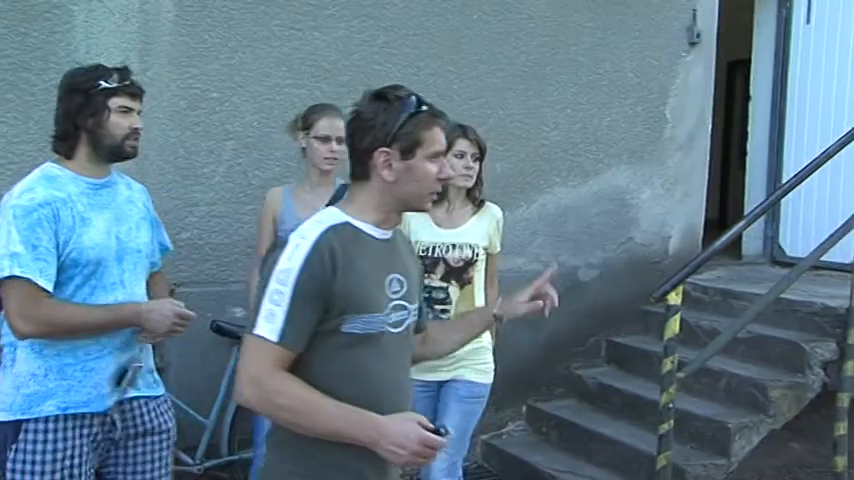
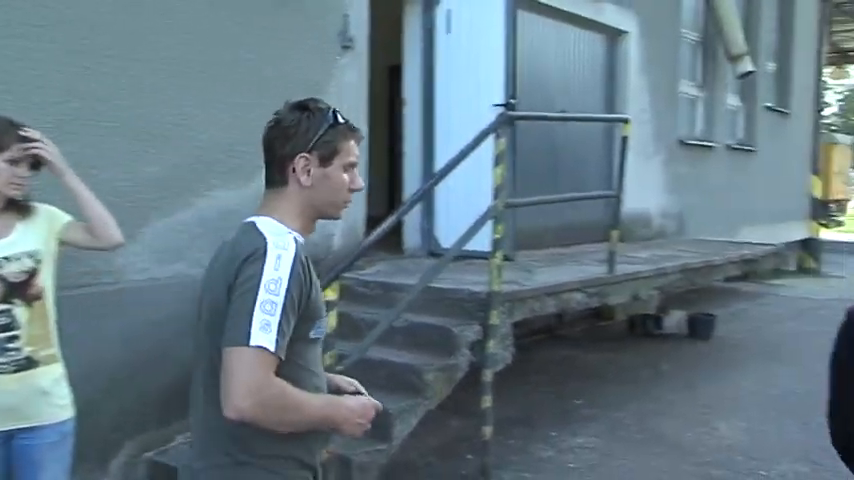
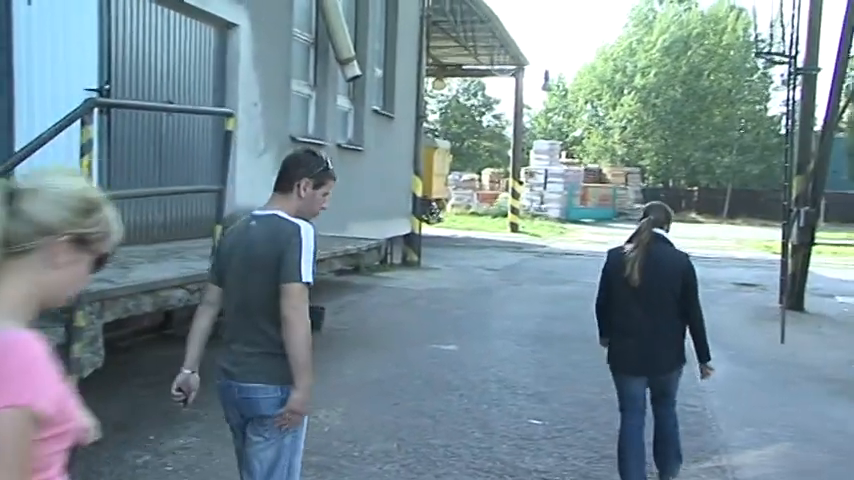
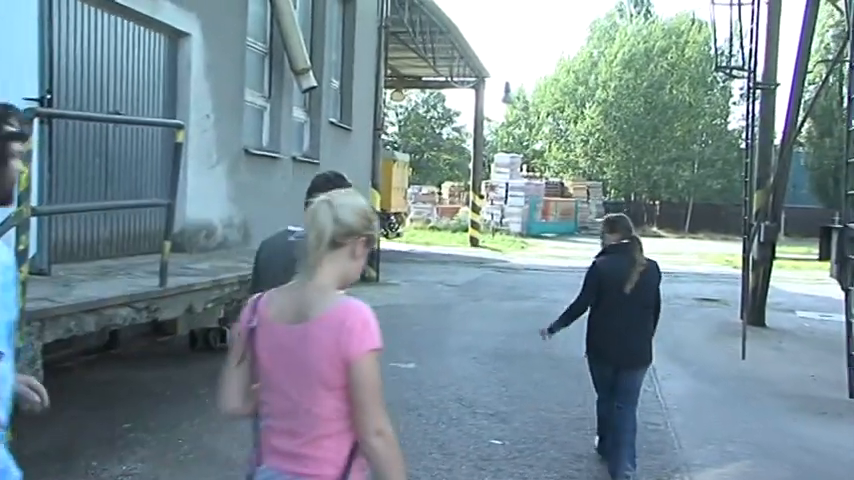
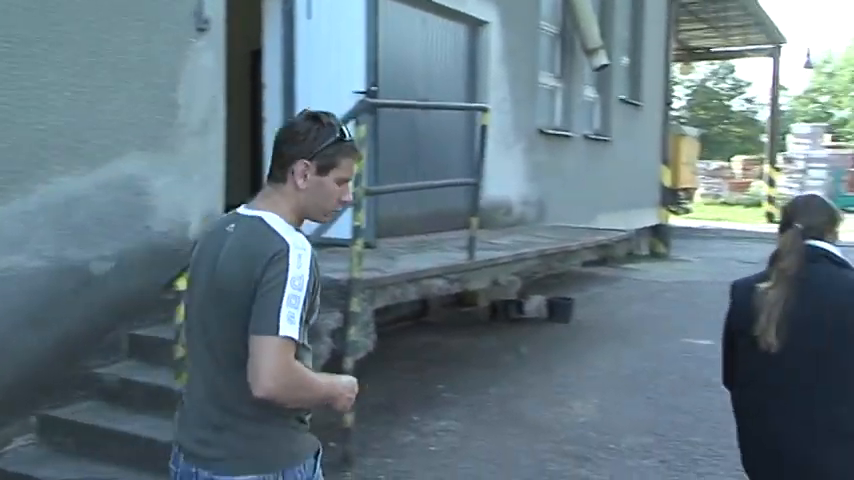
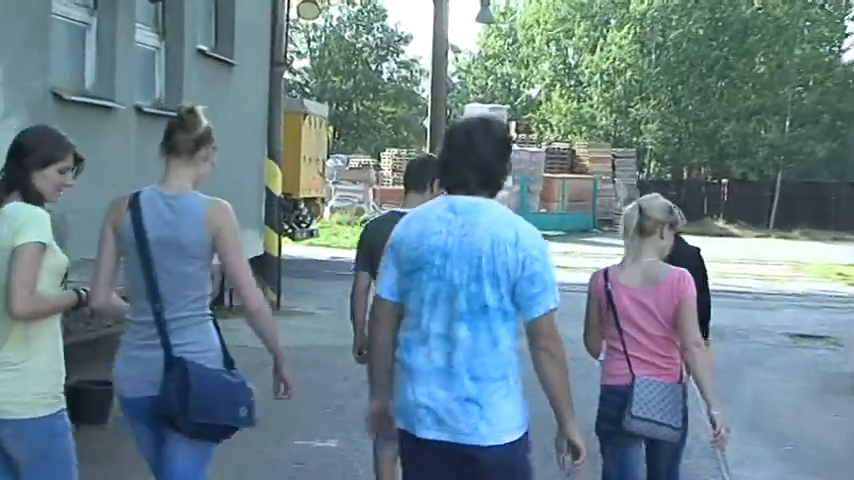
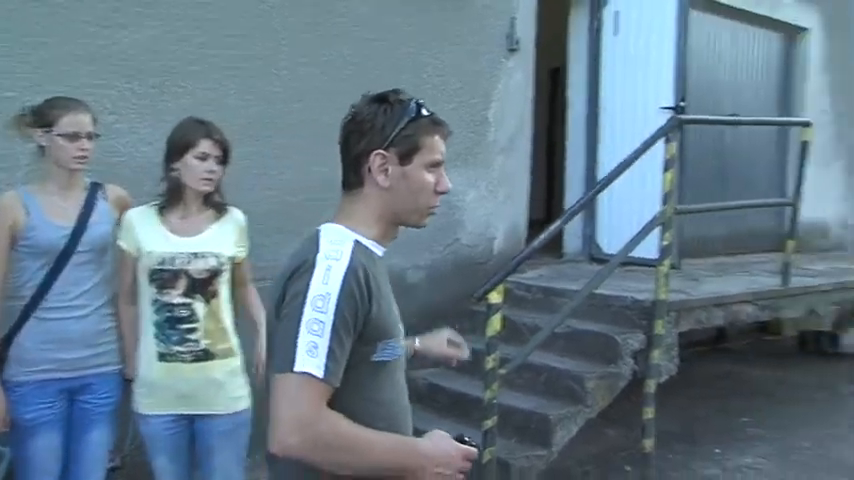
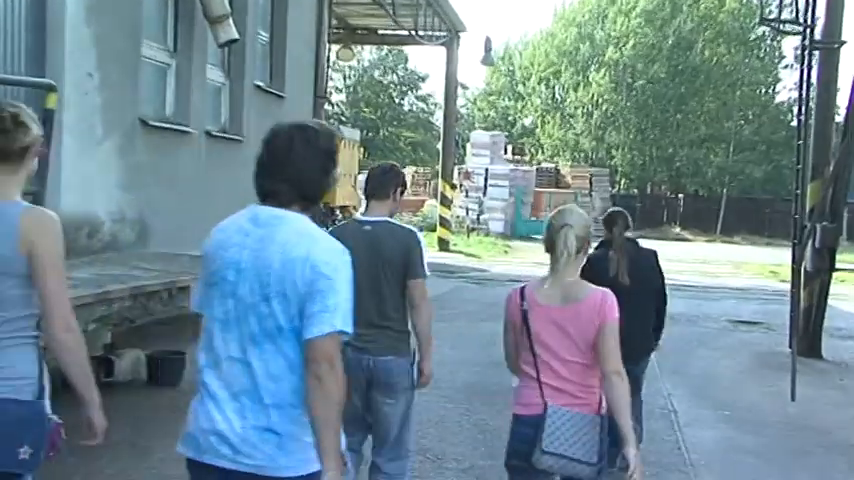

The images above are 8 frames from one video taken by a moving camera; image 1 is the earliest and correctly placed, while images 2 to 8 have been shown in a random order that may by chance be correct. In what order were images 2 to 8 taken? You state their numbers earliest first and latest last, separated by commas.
7, 2, 5, 3, 4, 8, 6
